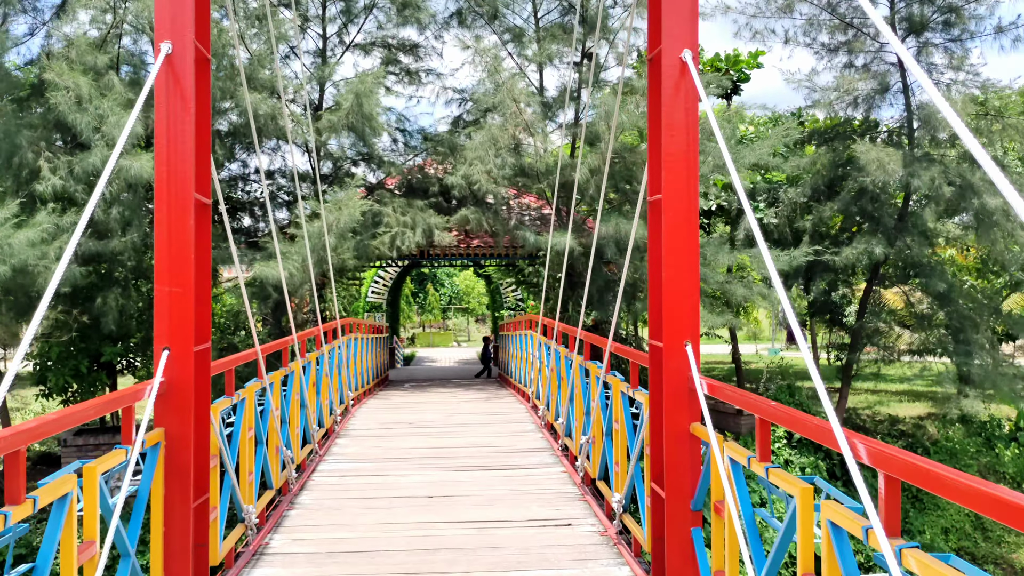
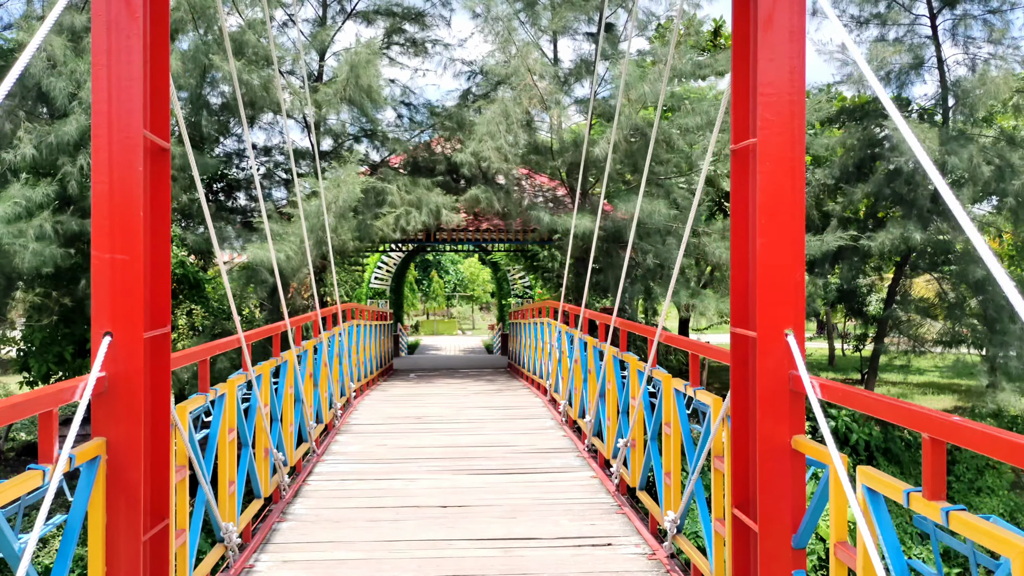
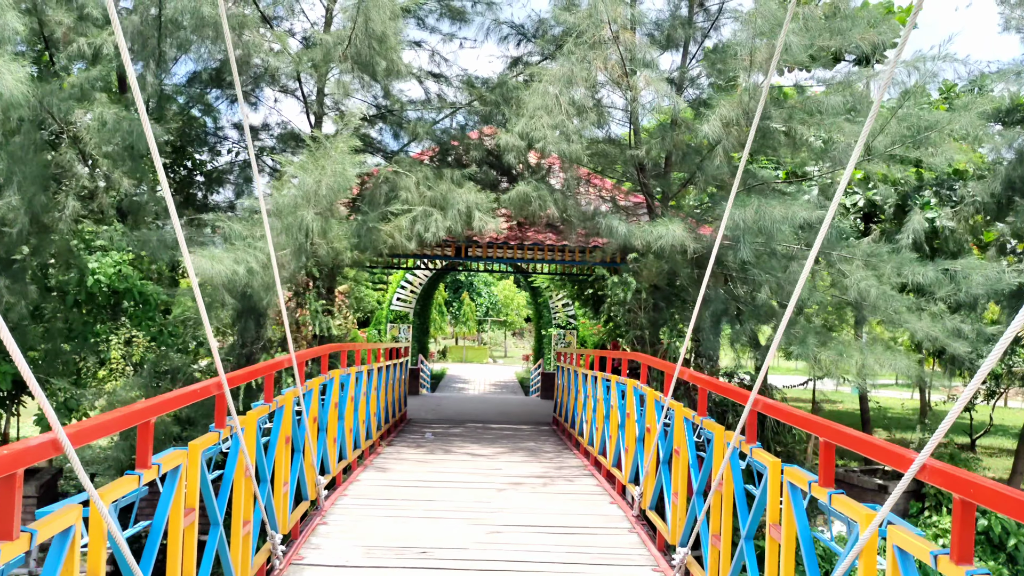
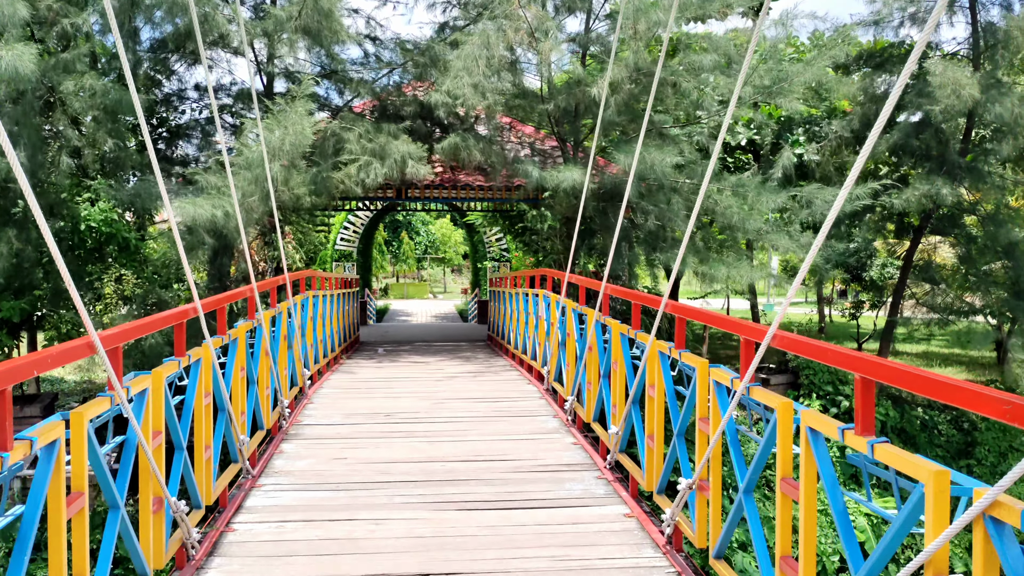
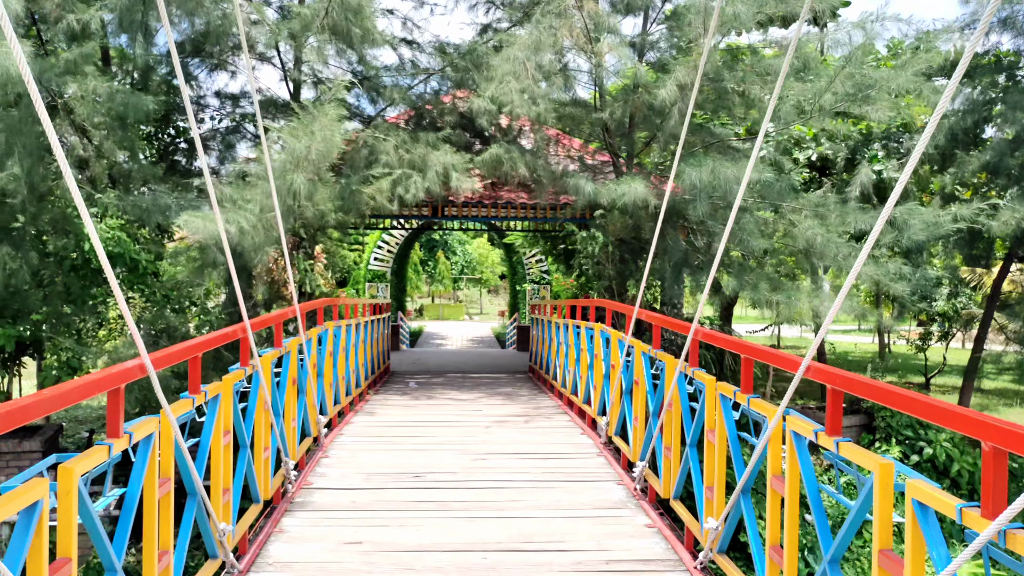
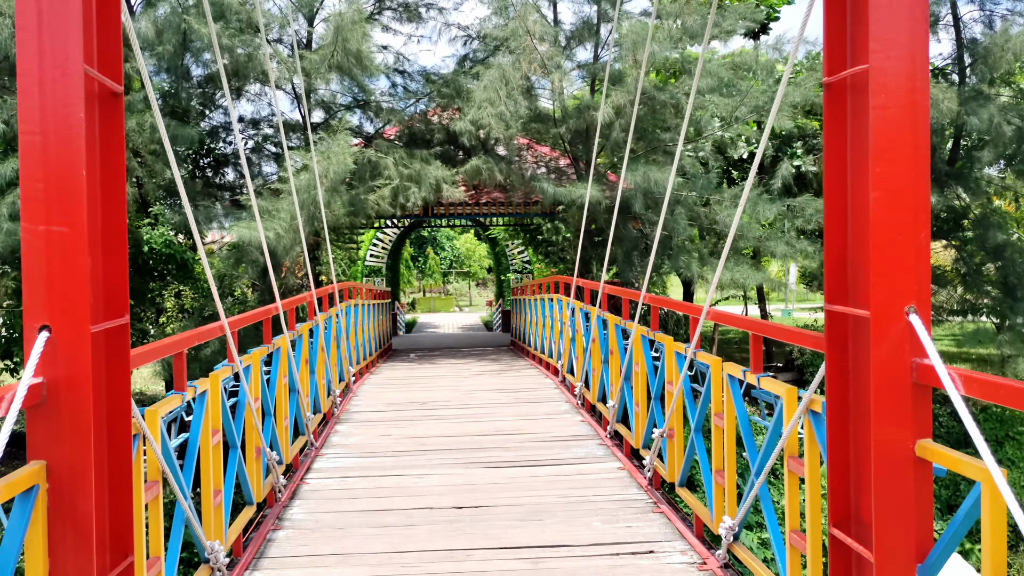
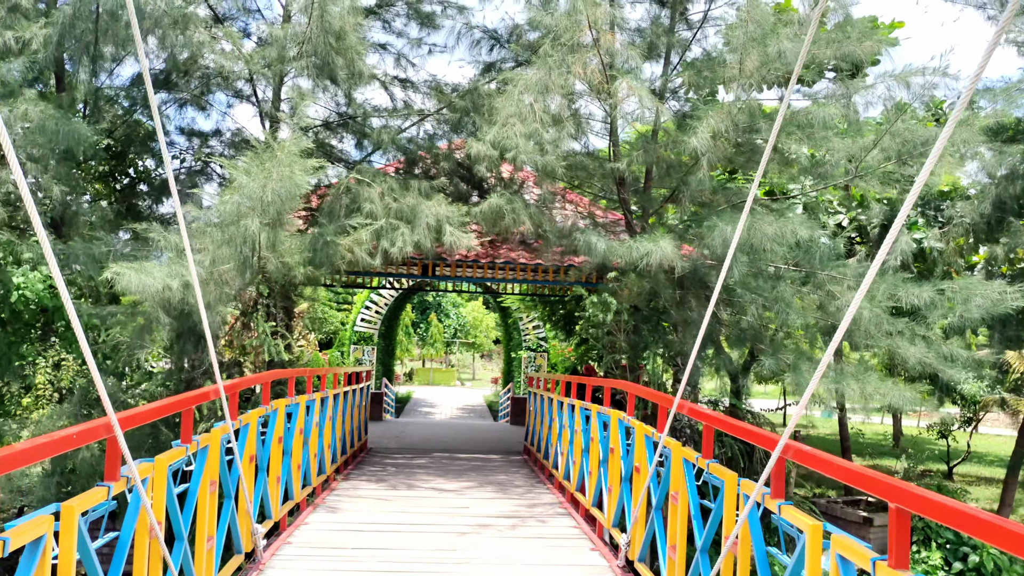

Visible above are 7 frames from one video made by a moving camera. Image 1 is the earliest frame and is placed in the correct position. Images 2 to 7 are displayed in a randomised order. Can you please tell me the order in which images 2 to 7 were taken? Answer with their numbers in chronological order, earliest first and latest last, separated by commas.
2, 6, 4, 5, 3, 7
